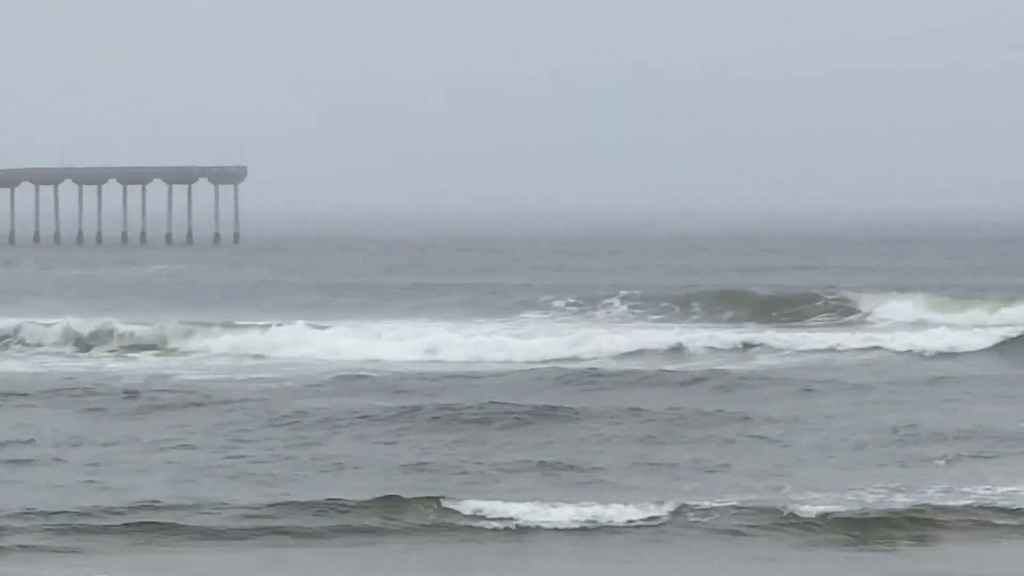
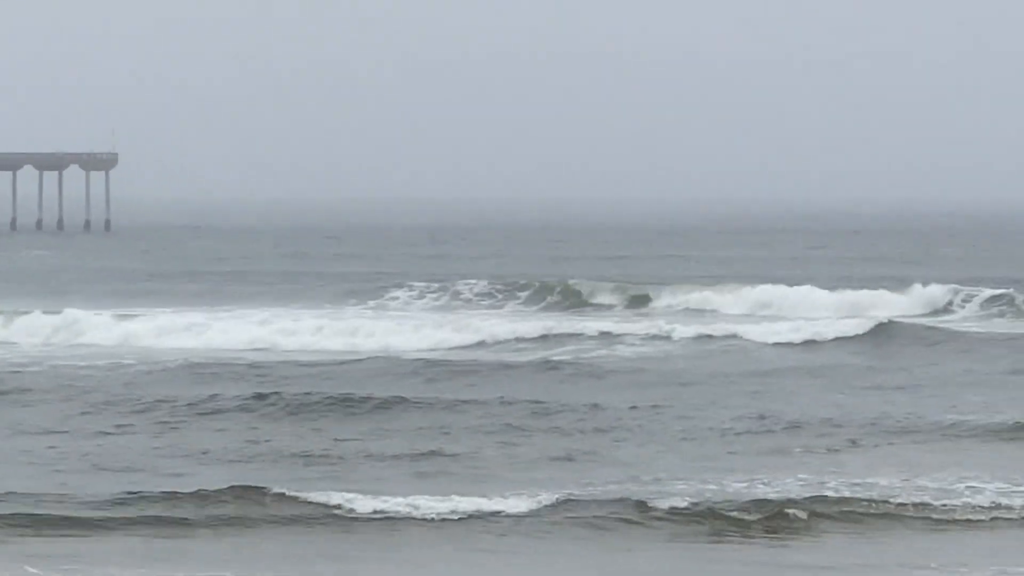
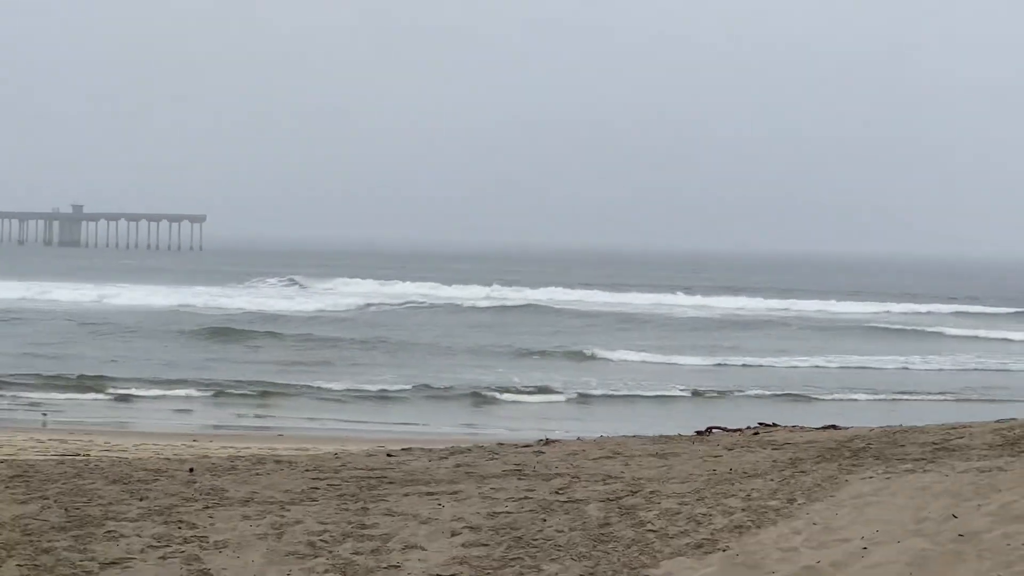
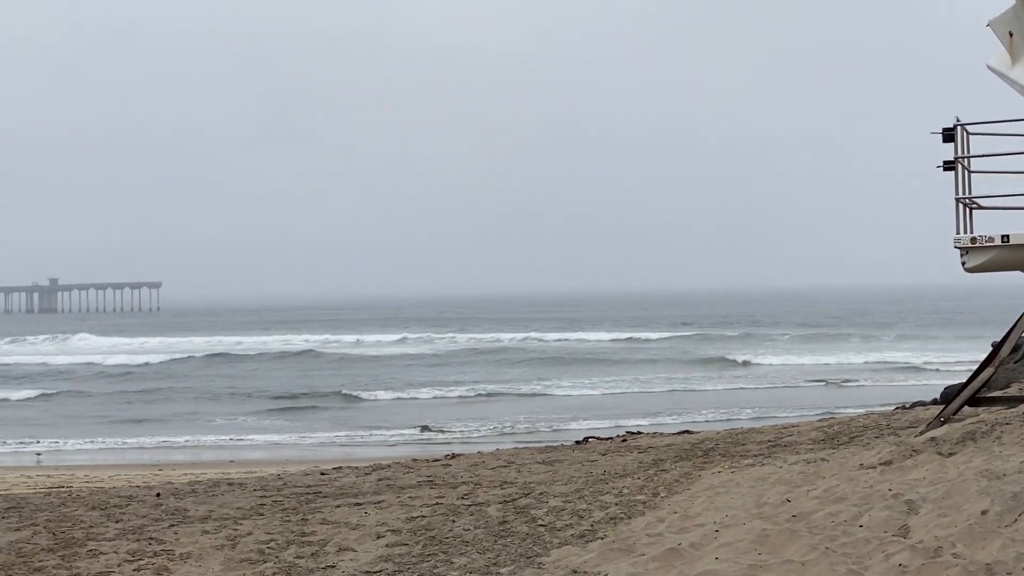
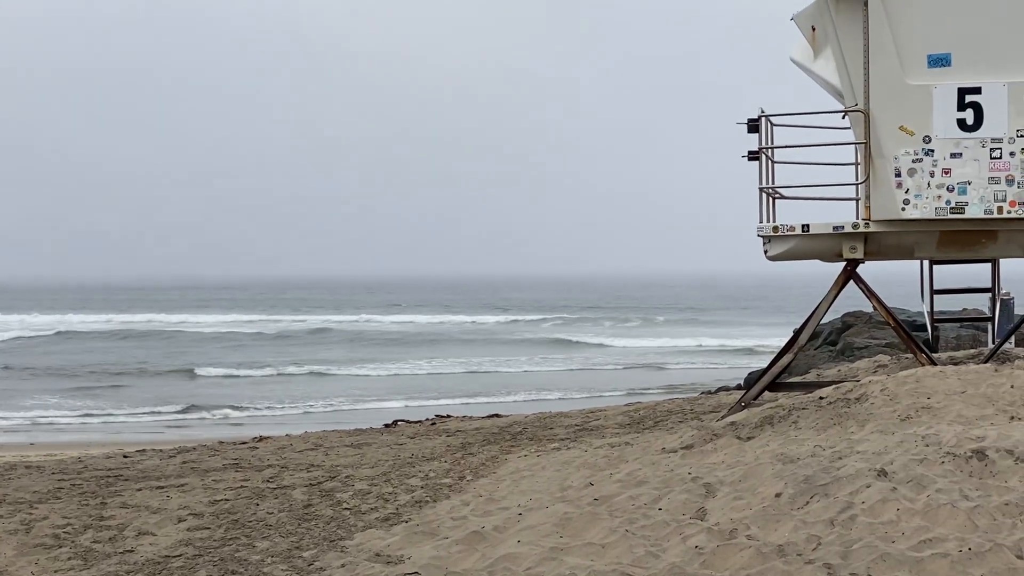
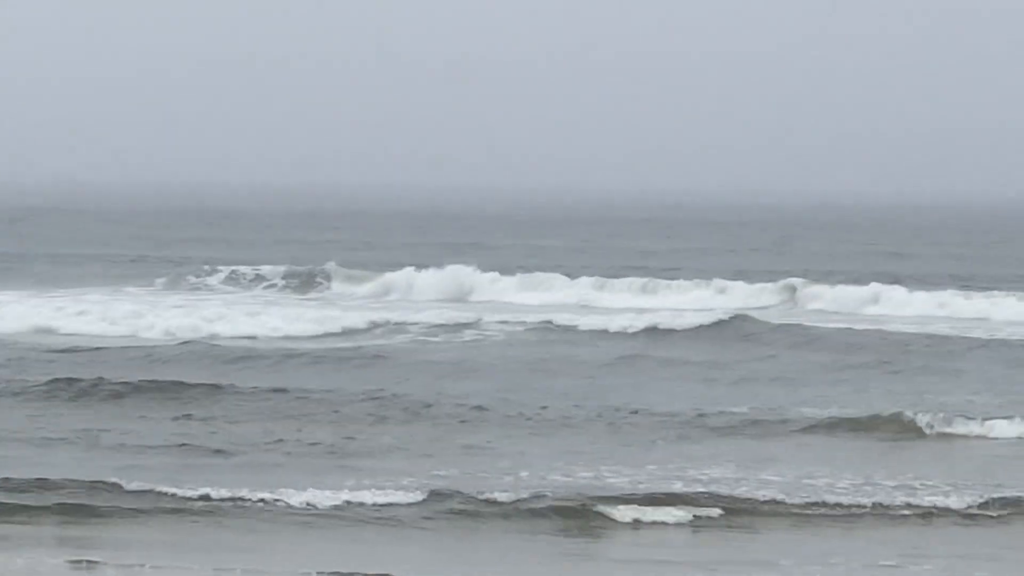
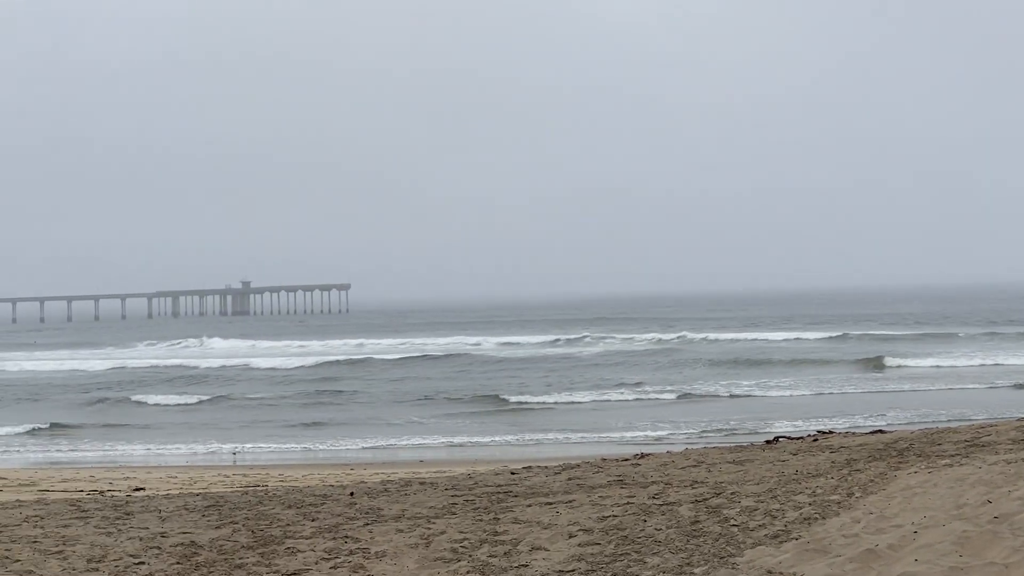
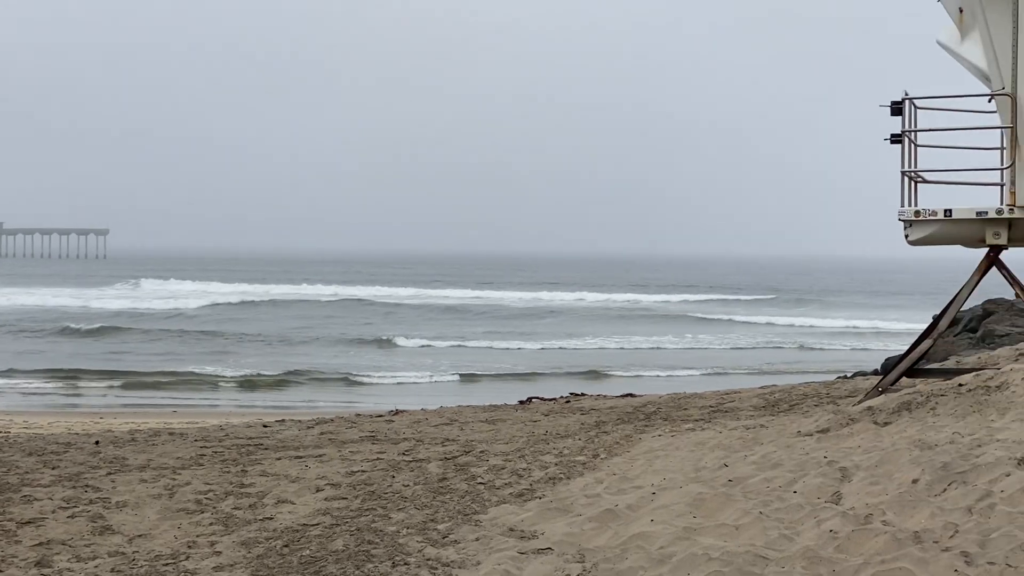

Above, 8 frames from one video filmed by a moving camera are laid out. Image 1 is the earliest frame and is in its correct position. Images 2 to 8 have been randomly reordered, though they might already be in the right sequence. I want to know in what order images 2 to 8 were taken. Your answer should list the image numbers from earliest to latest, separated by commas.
2, 6, 3, 8, 5, 4, 7
